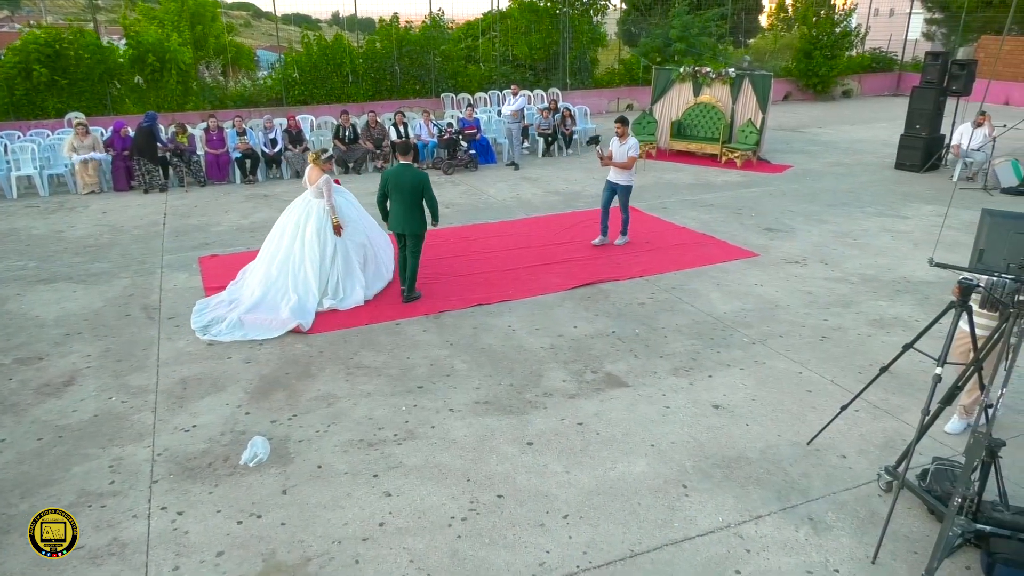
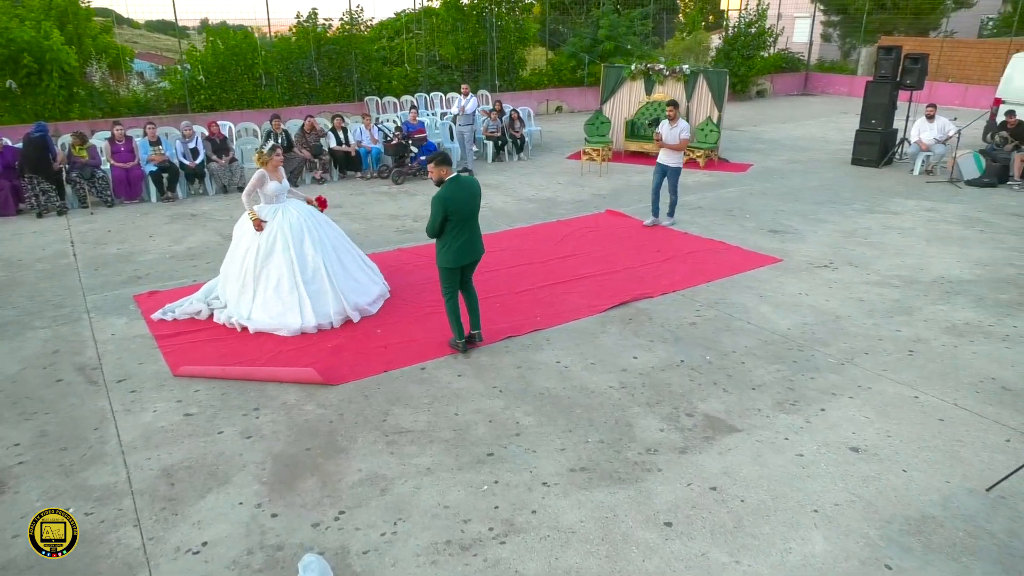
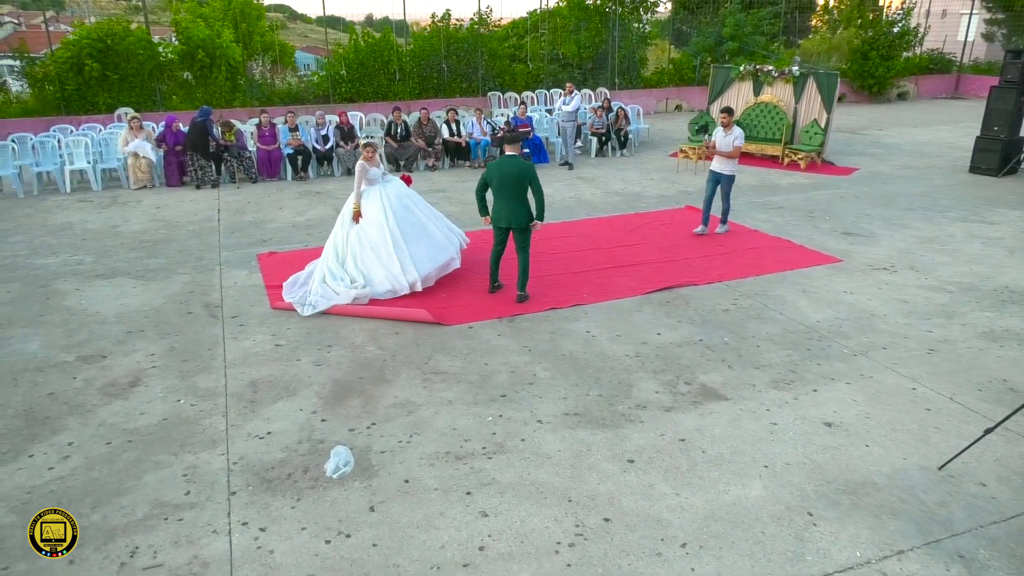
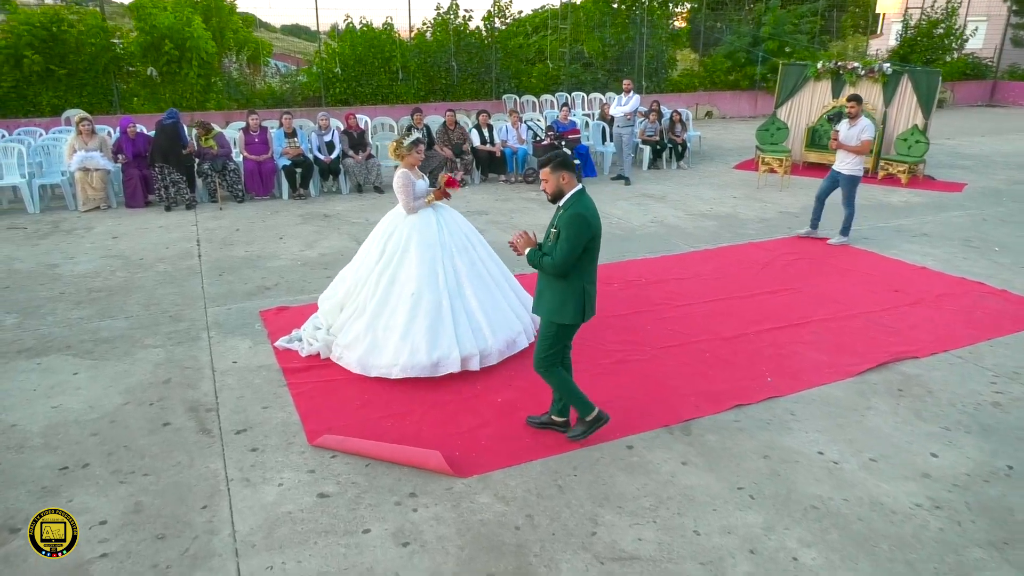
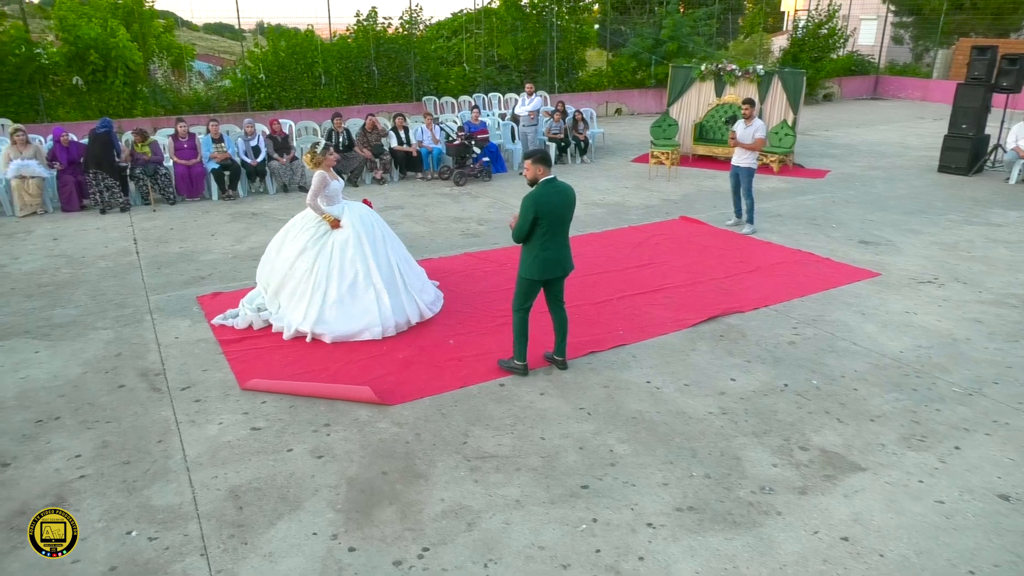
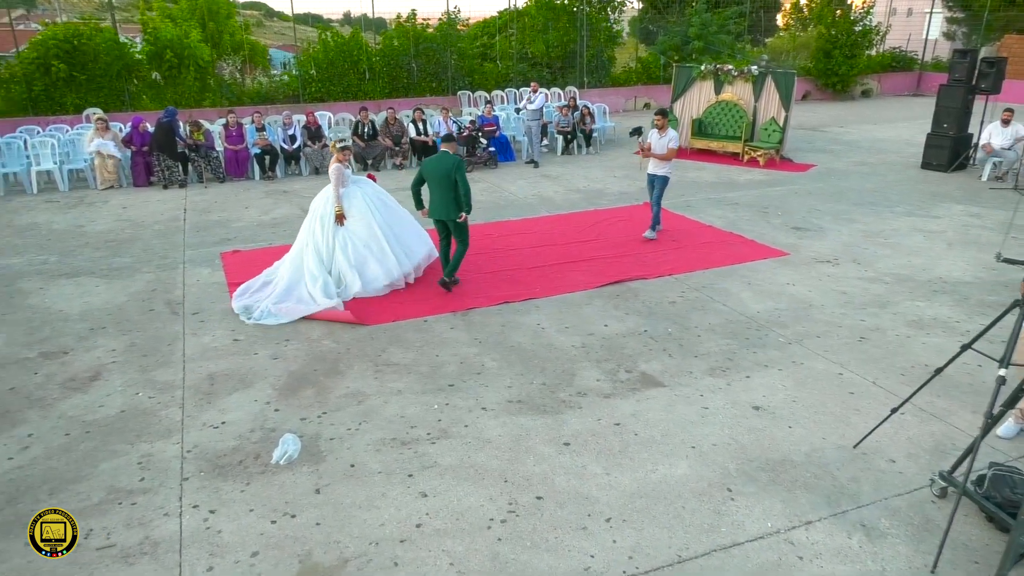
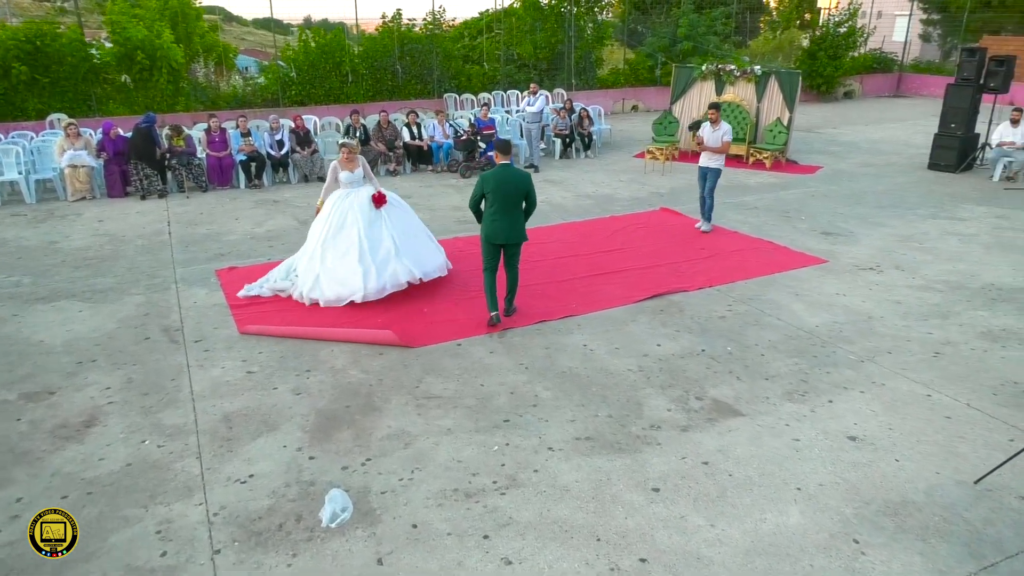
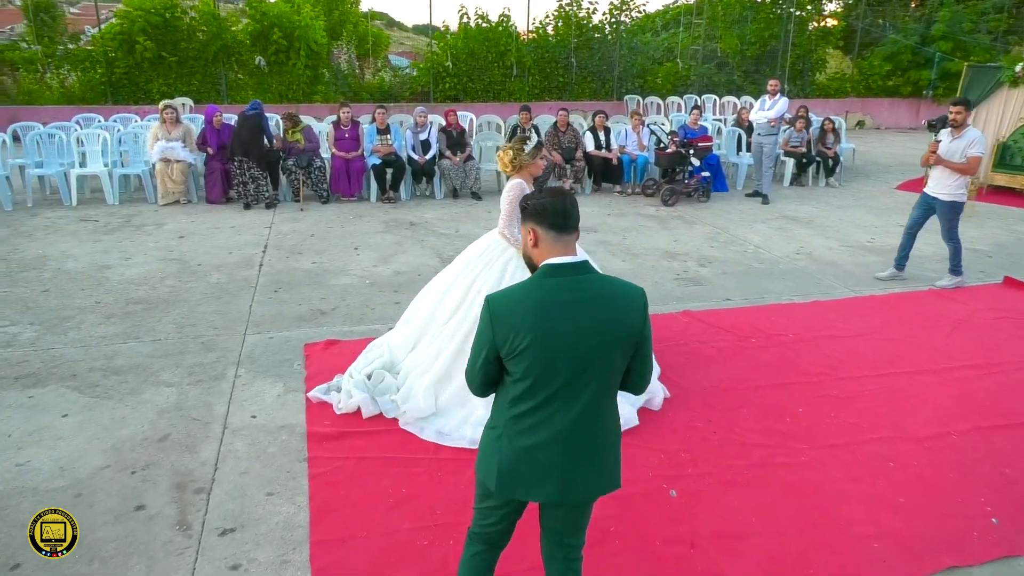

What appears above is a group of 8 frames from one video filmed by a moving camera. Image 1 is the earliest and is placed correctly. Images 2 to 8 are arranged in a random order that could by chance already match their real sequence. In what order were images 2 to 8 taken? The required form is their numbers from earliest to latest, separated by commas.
6, 3, 7, 2, 5, 4, 8
